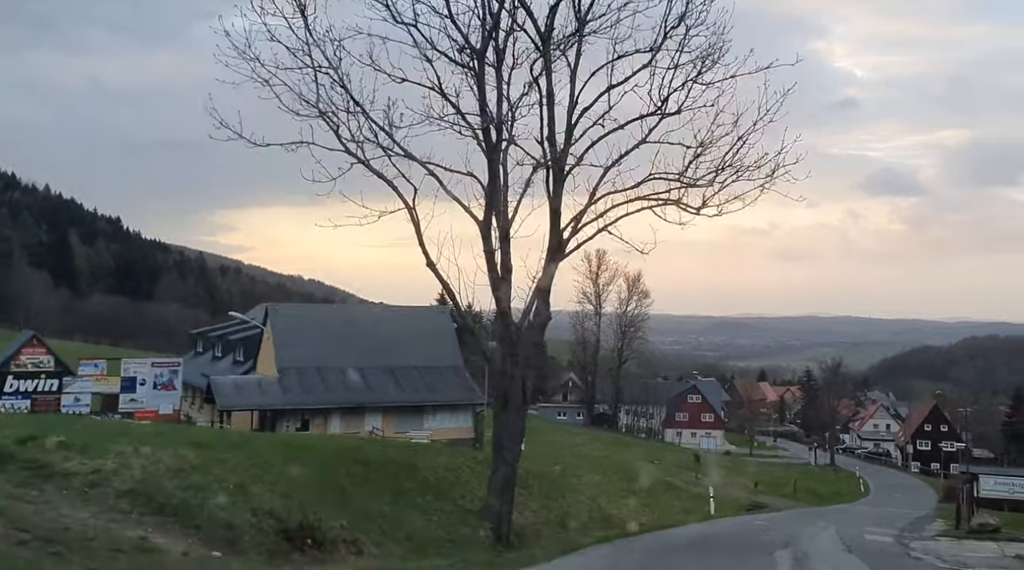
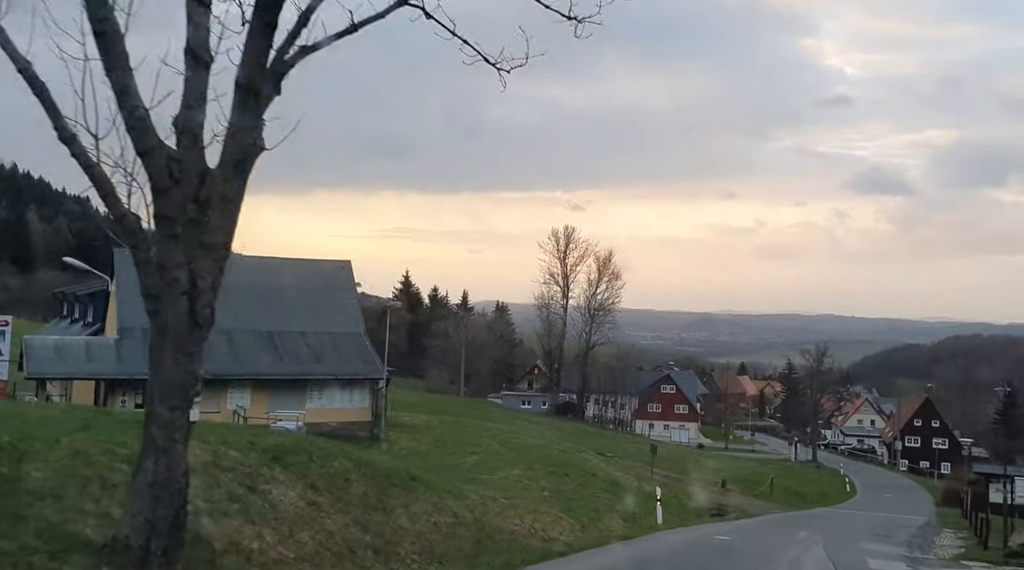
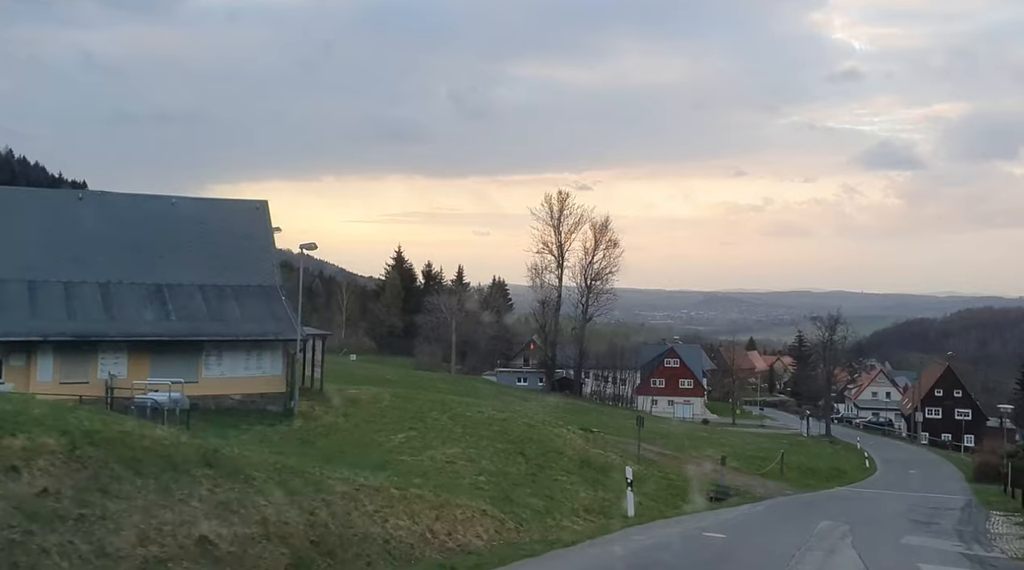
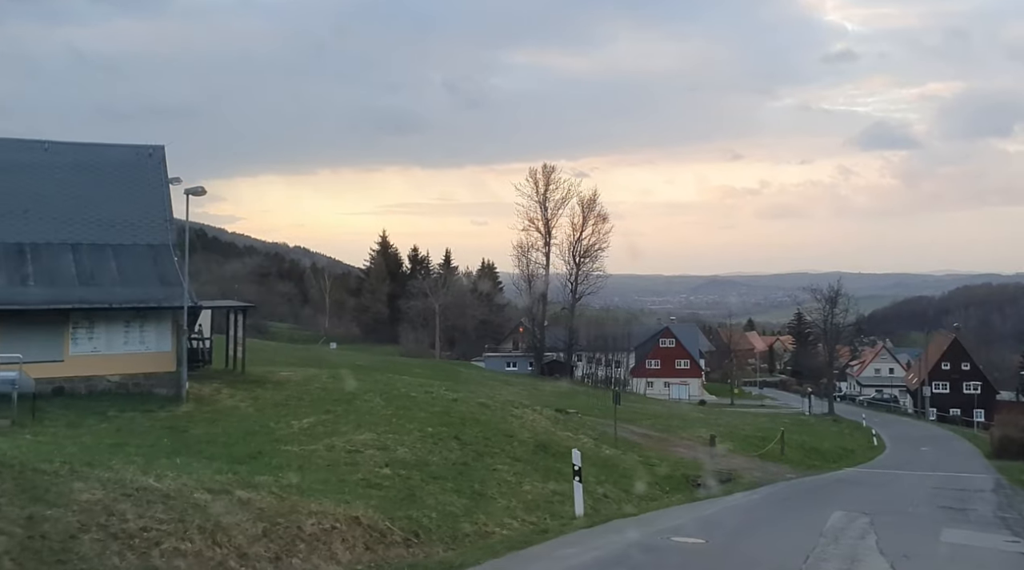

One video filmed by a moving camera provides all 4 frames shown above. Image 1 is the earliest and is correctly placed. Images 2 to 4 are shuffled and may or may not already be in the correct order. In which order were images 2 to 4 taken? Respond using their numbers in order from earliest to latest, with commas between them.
2, 3, 4
